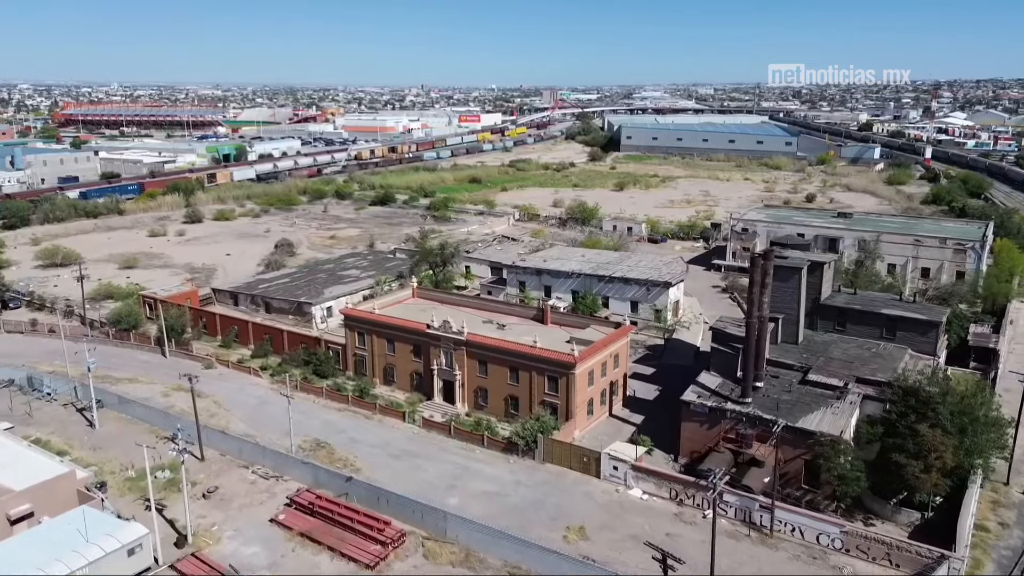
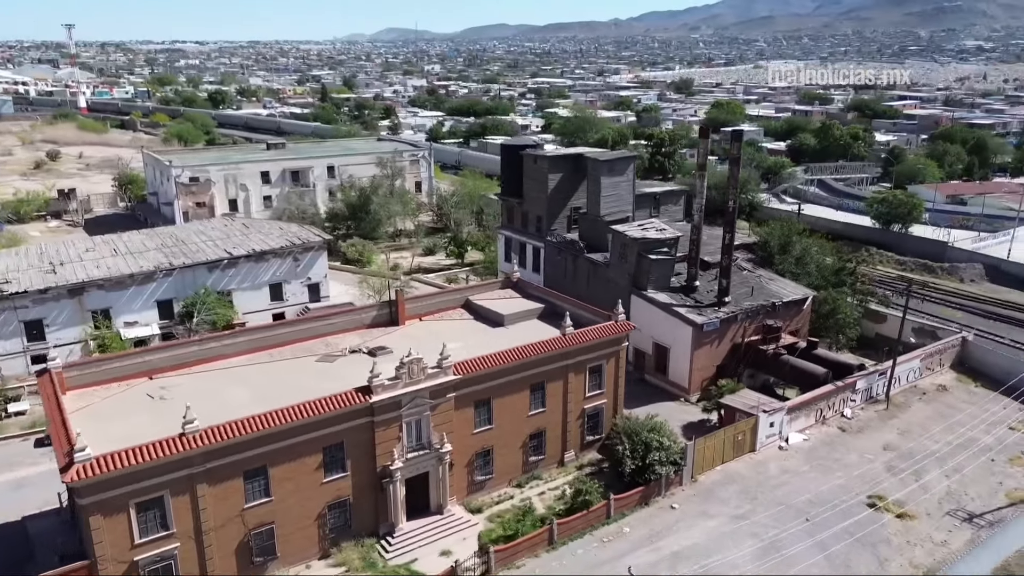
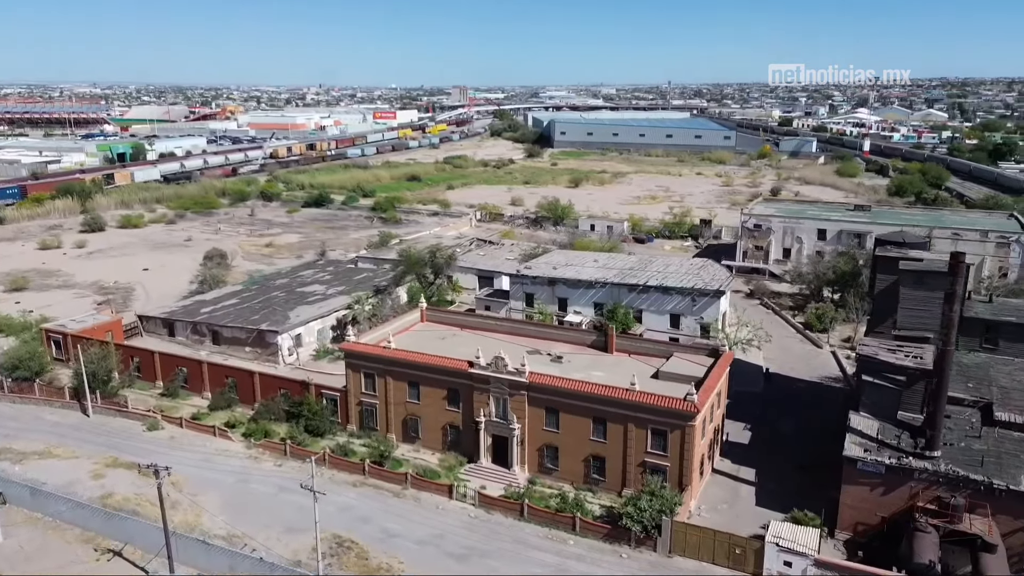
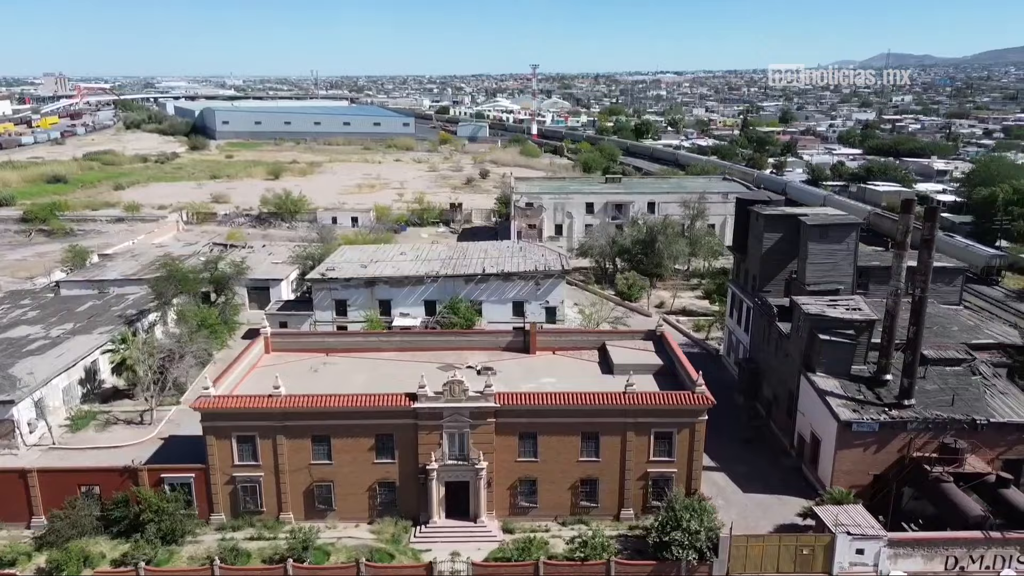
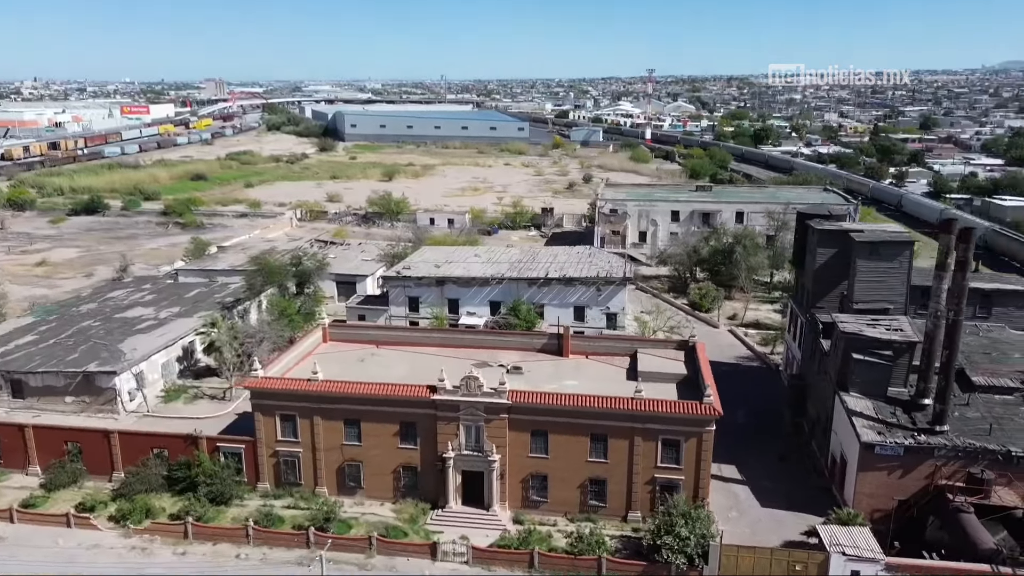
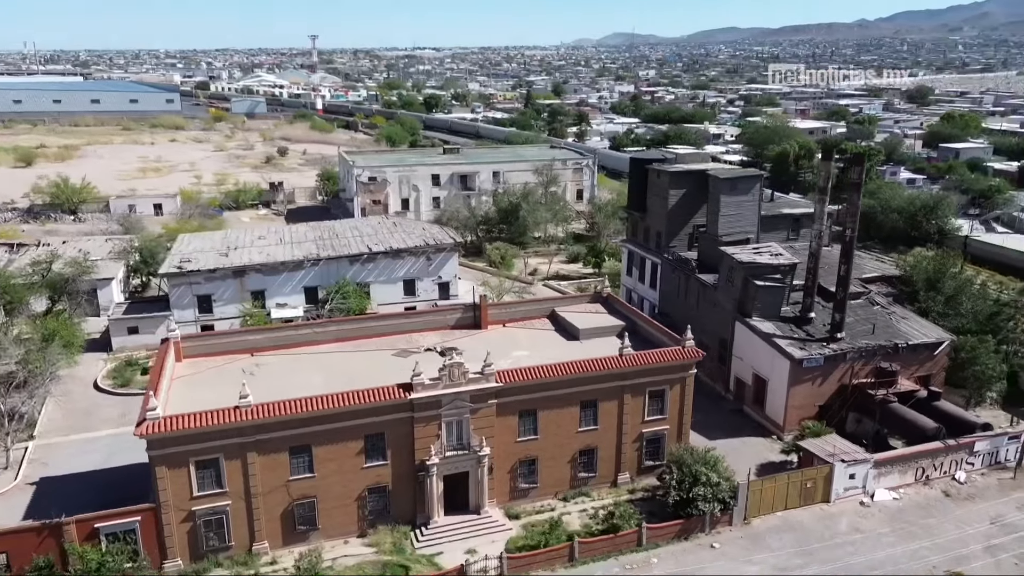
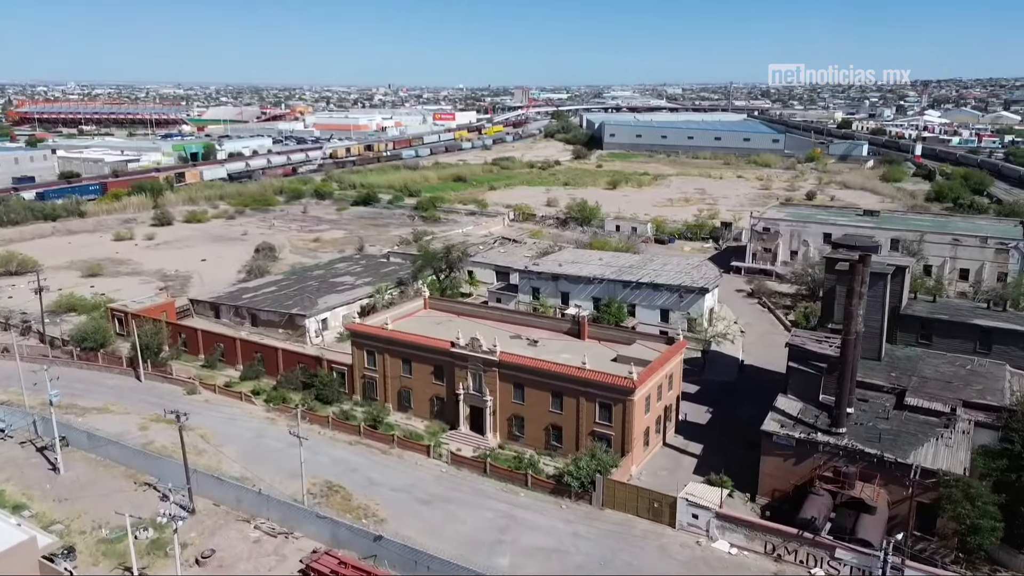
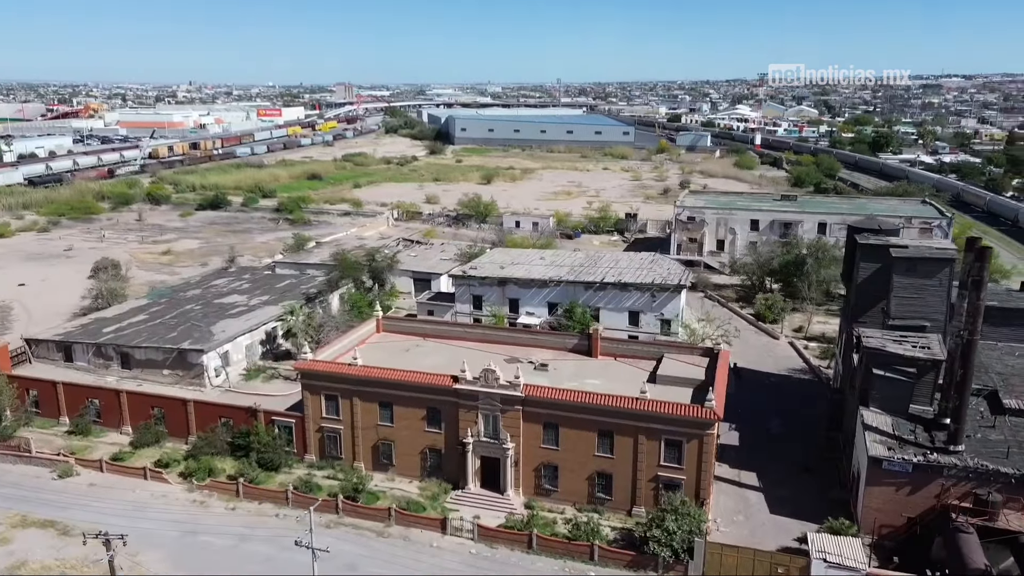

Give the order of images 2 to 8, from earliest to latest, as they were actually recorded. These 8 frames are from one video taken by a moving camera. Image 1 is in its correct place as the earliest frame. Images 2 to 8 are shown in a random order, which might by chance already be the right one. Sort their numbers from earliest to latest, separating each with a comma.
7, 3, 8, 5, 4, 6, 2
